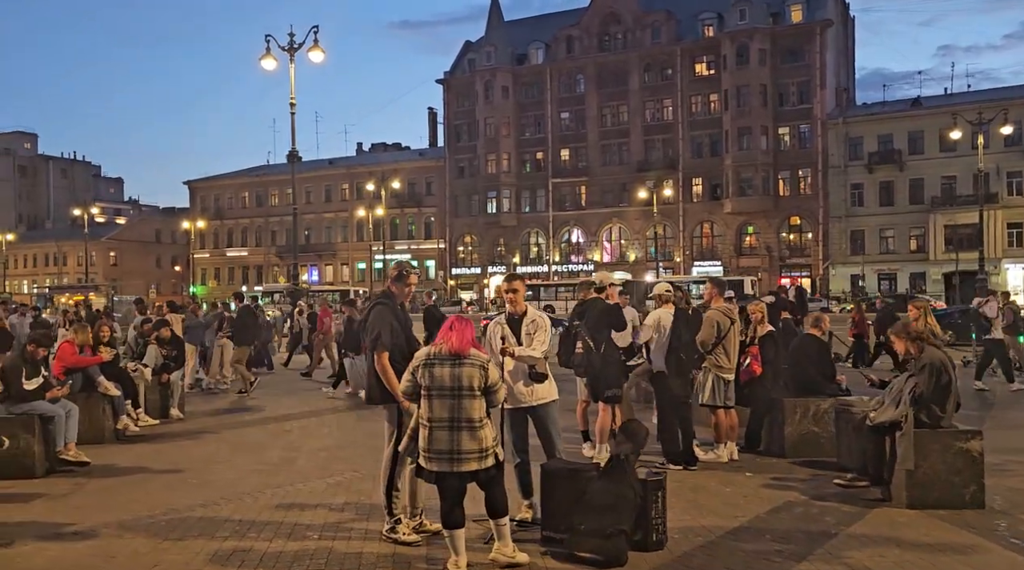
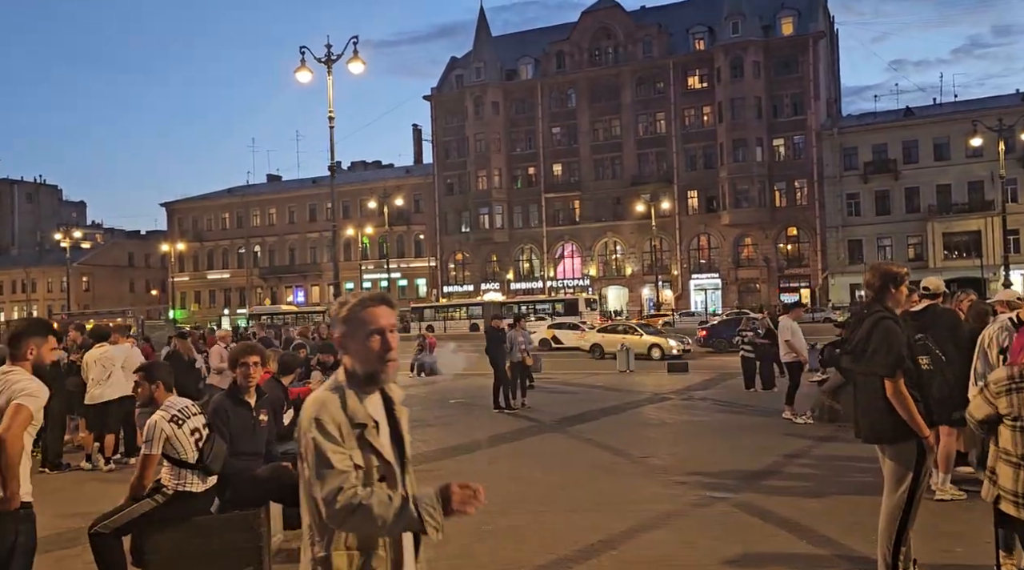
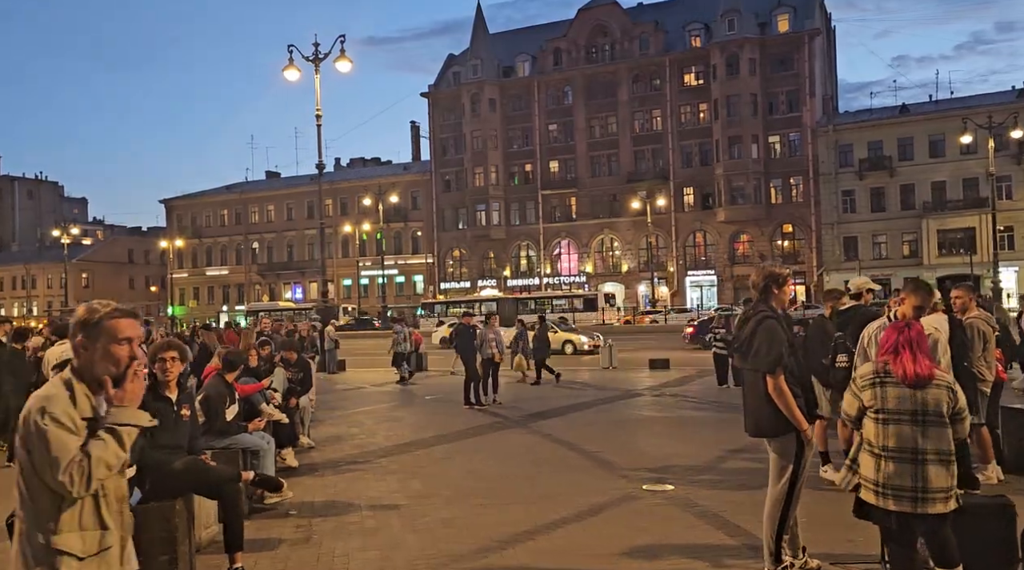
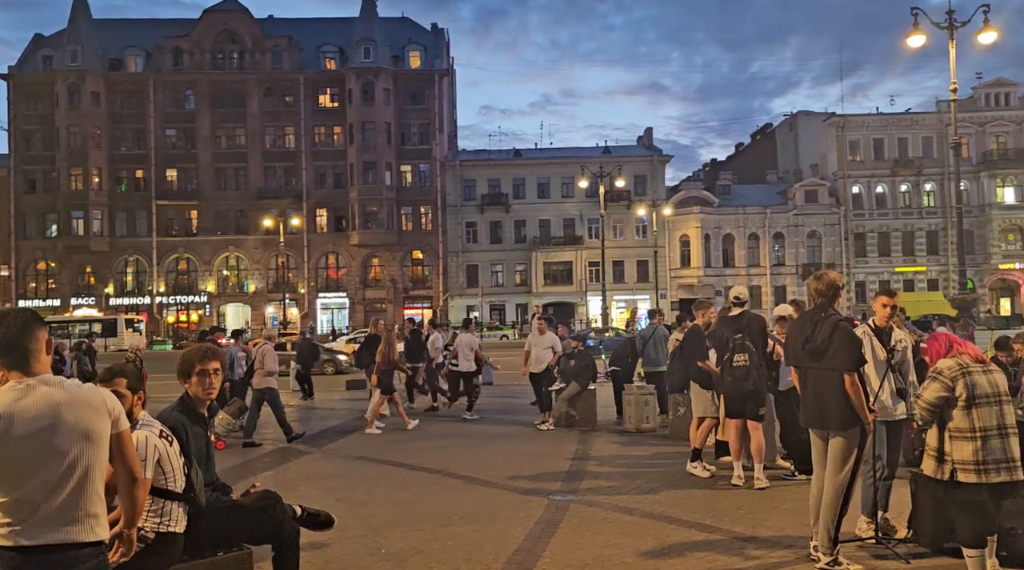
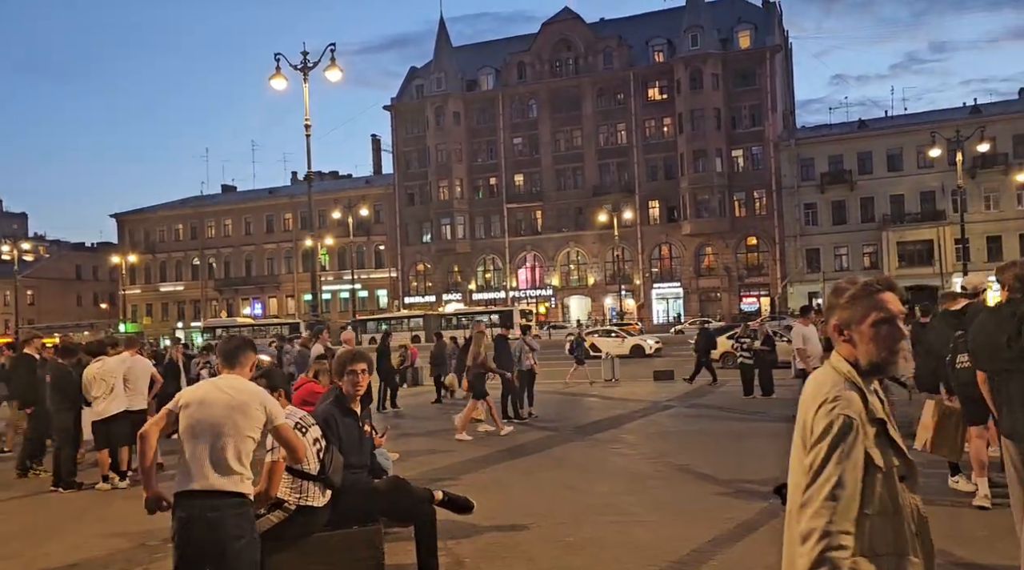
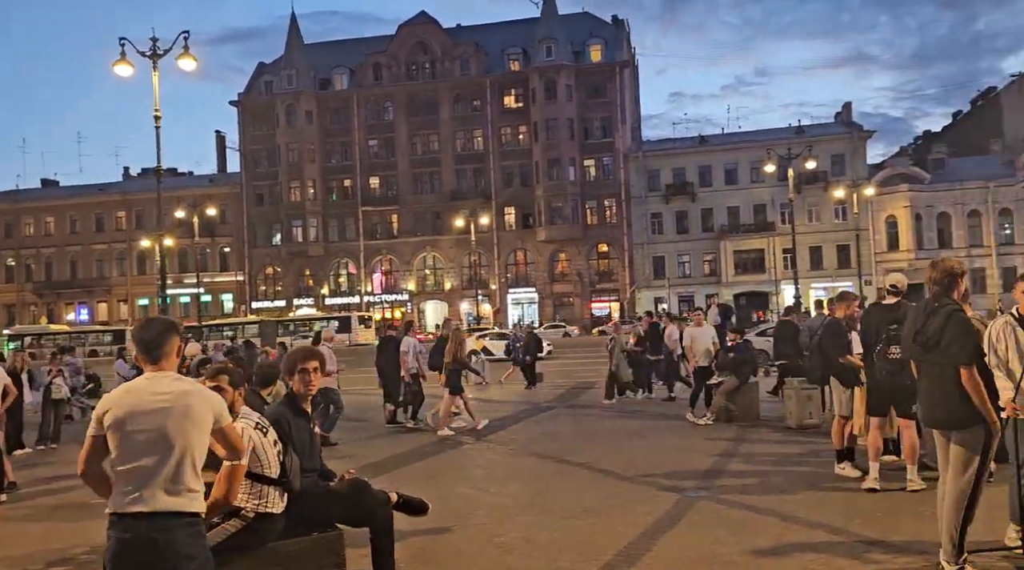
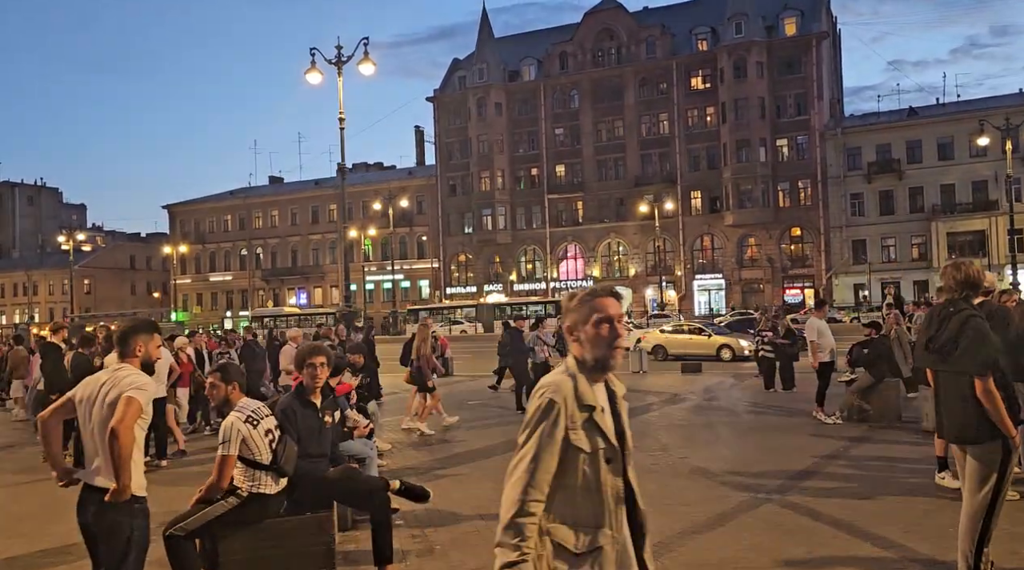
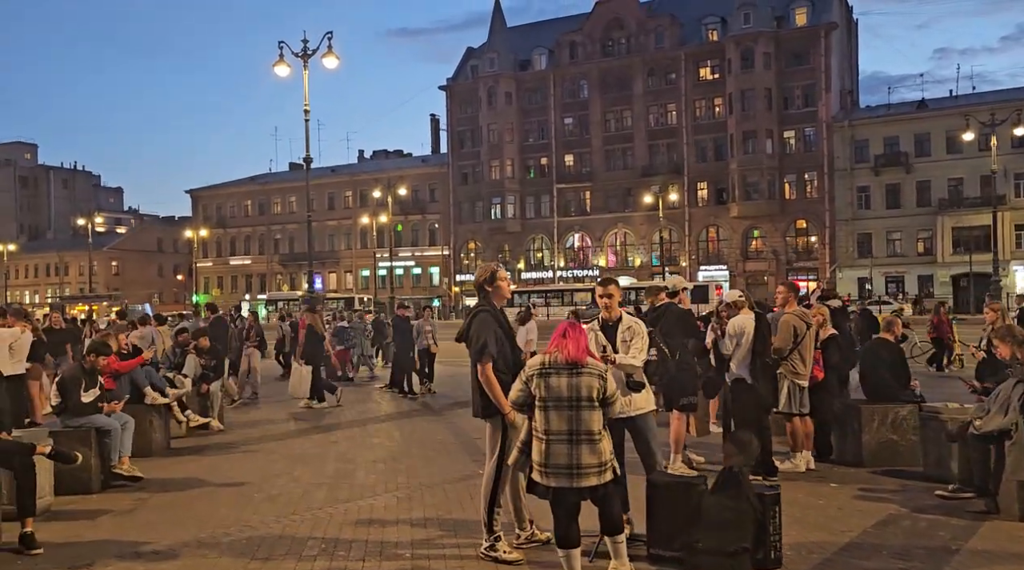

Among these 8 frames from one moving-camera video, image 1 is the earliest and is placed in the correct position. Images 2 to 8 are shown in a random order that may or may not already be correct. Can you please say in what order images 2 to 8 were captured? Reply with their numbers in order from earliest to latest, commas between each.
8, 3, 2, 7, 5, 6, 4
